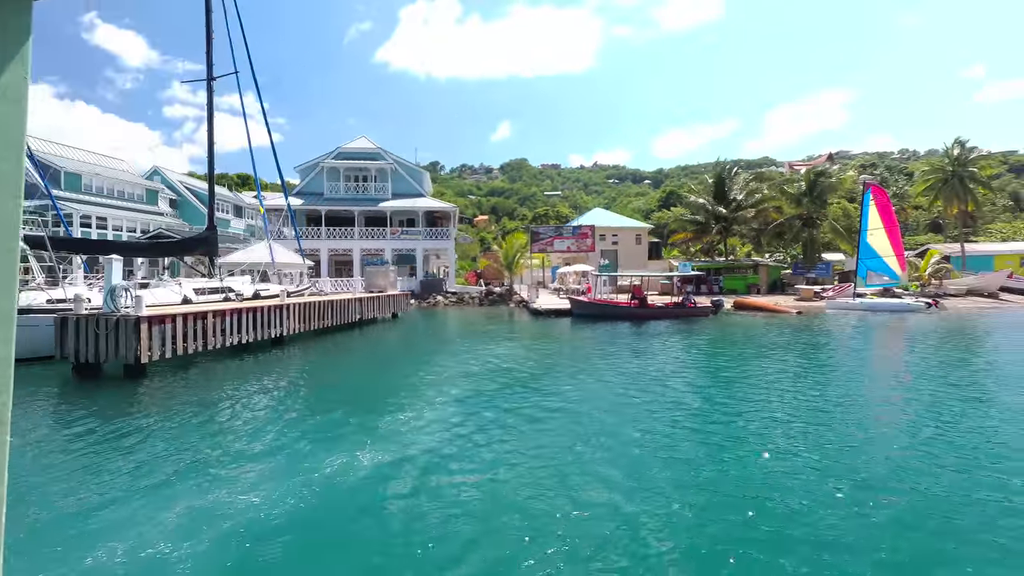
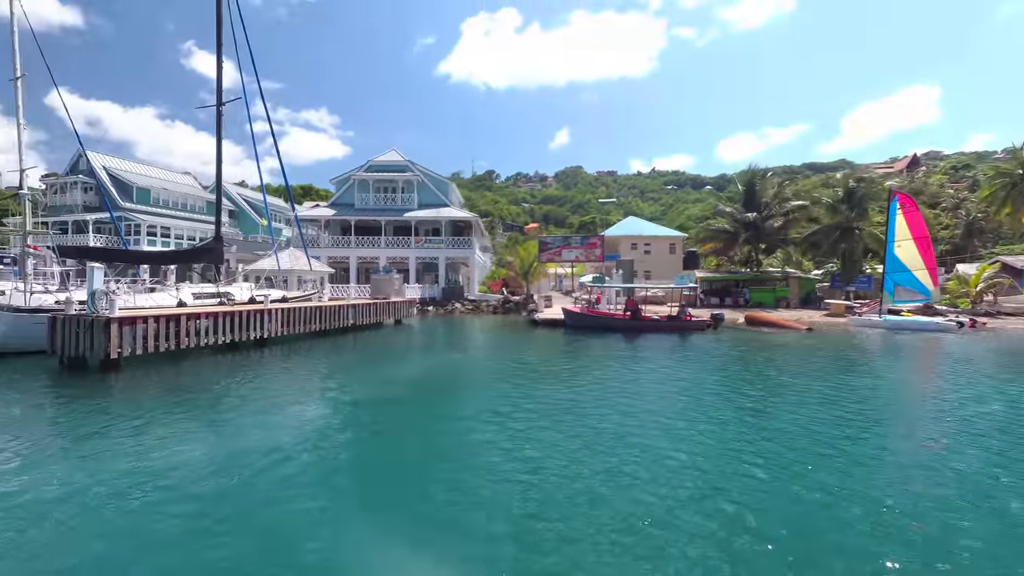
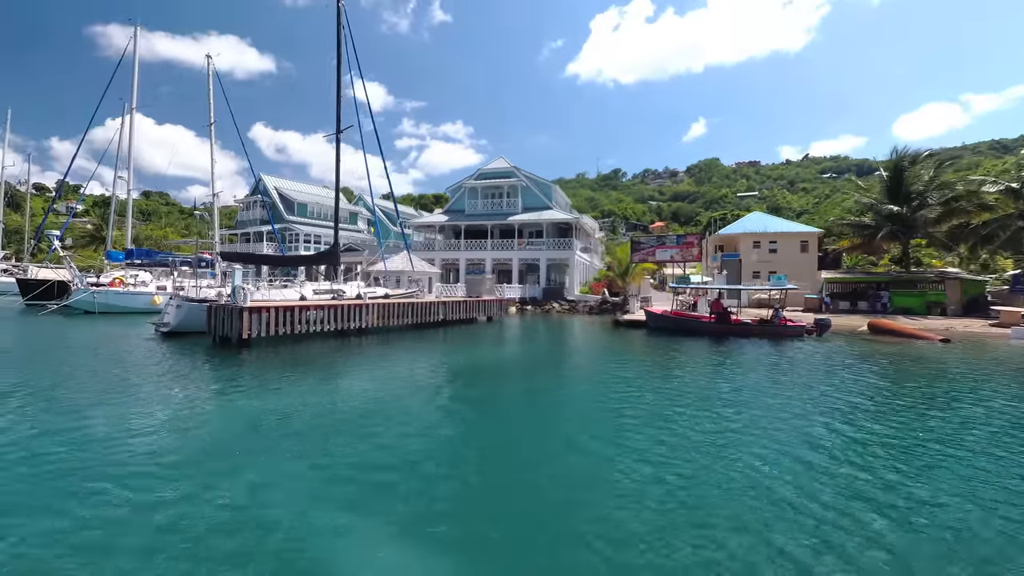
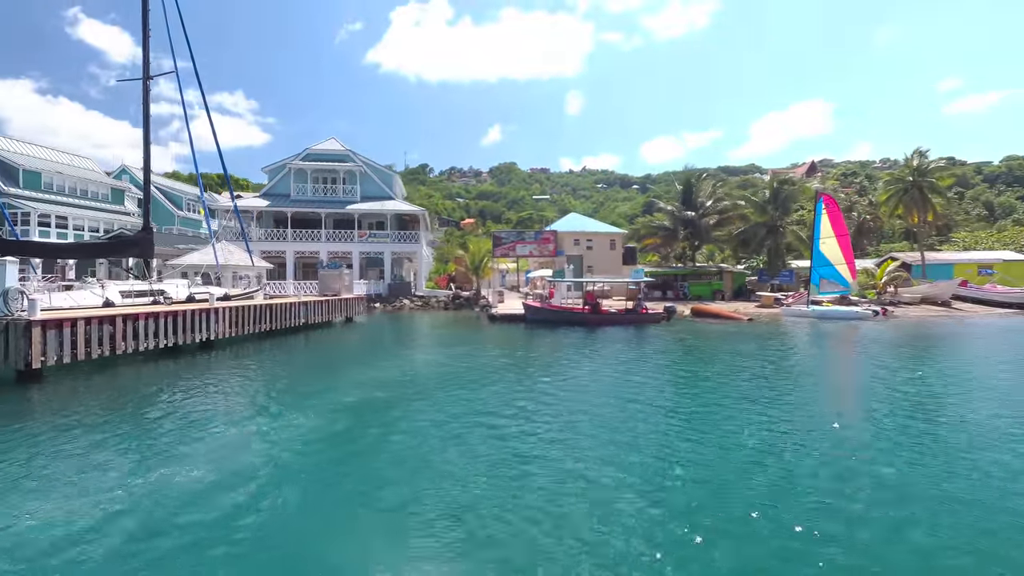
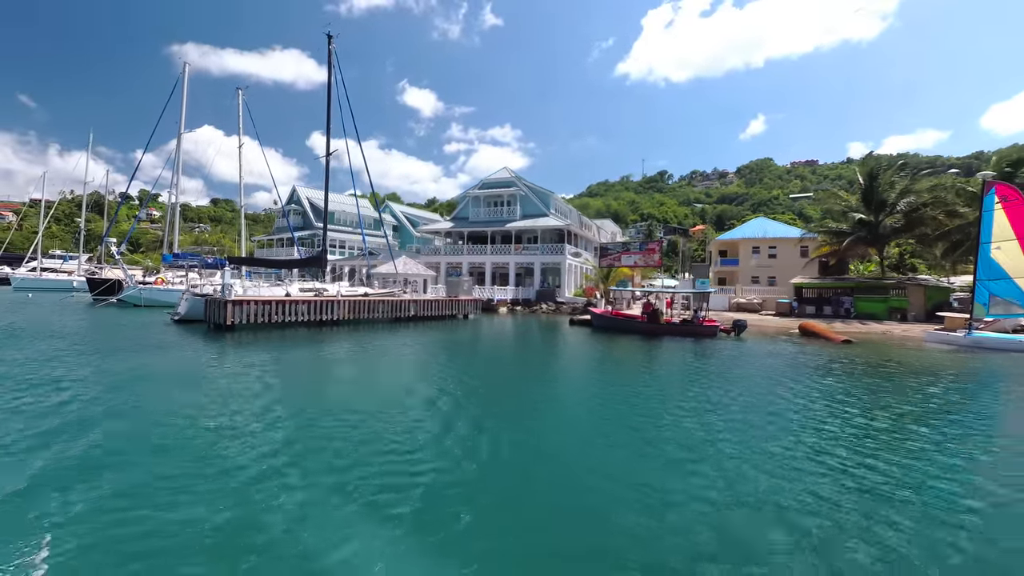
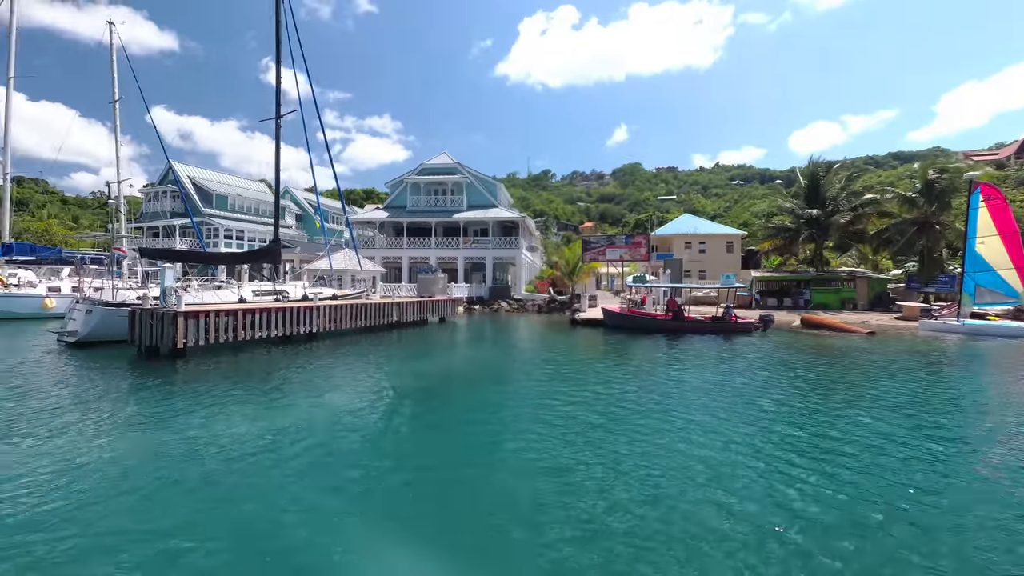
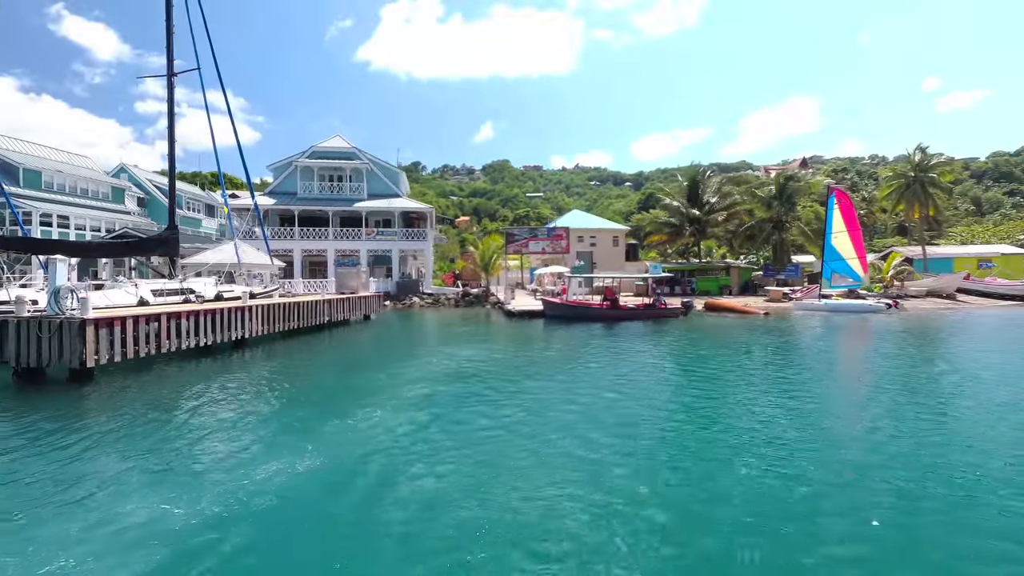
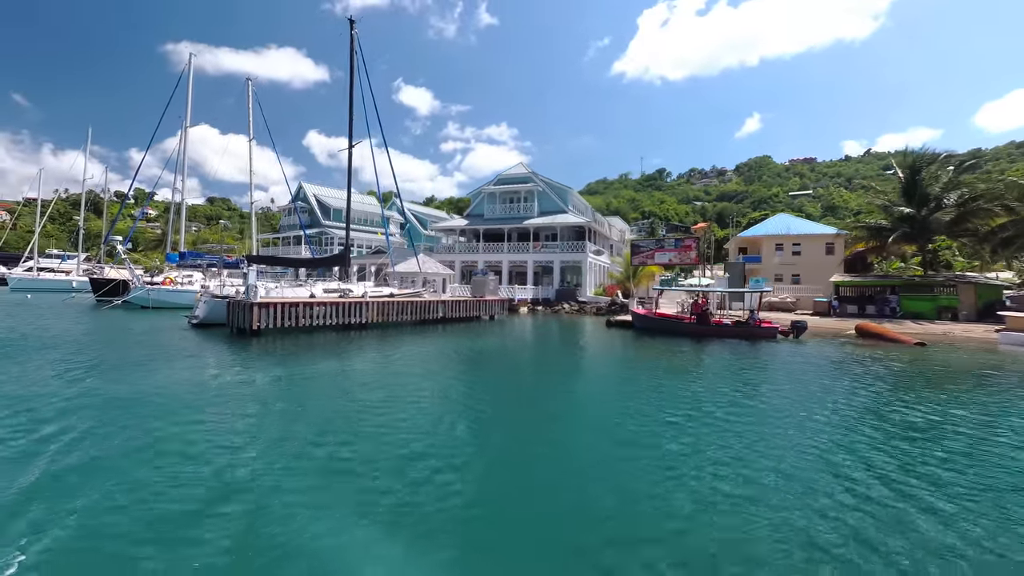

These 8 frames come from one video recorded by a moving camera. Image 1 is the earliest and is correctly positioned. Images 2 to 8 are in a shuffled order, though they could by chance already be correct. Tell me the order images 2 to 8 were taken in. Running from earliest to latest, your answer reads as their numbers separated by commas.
7, 4, 2, 6, 3, 8, 5
